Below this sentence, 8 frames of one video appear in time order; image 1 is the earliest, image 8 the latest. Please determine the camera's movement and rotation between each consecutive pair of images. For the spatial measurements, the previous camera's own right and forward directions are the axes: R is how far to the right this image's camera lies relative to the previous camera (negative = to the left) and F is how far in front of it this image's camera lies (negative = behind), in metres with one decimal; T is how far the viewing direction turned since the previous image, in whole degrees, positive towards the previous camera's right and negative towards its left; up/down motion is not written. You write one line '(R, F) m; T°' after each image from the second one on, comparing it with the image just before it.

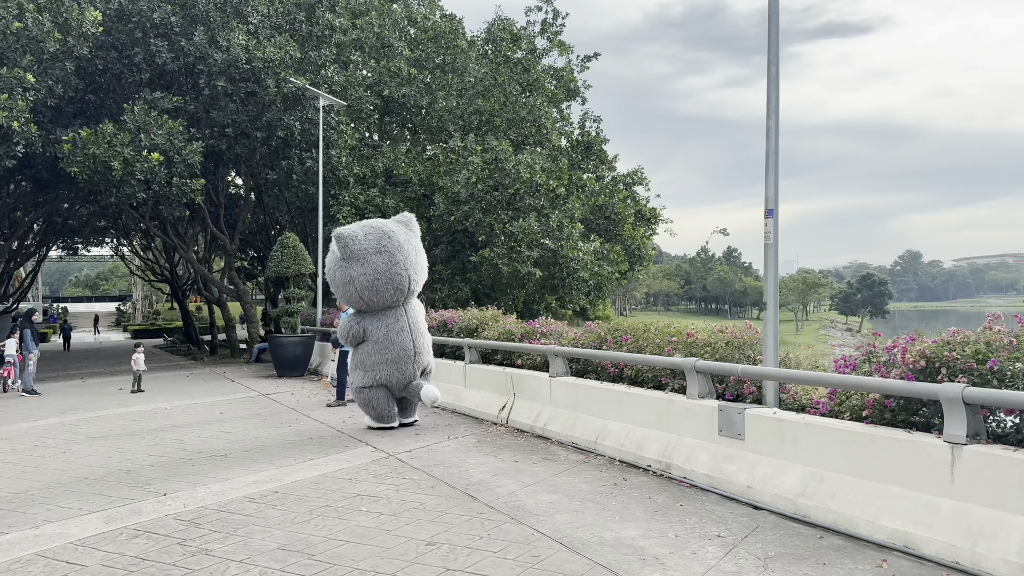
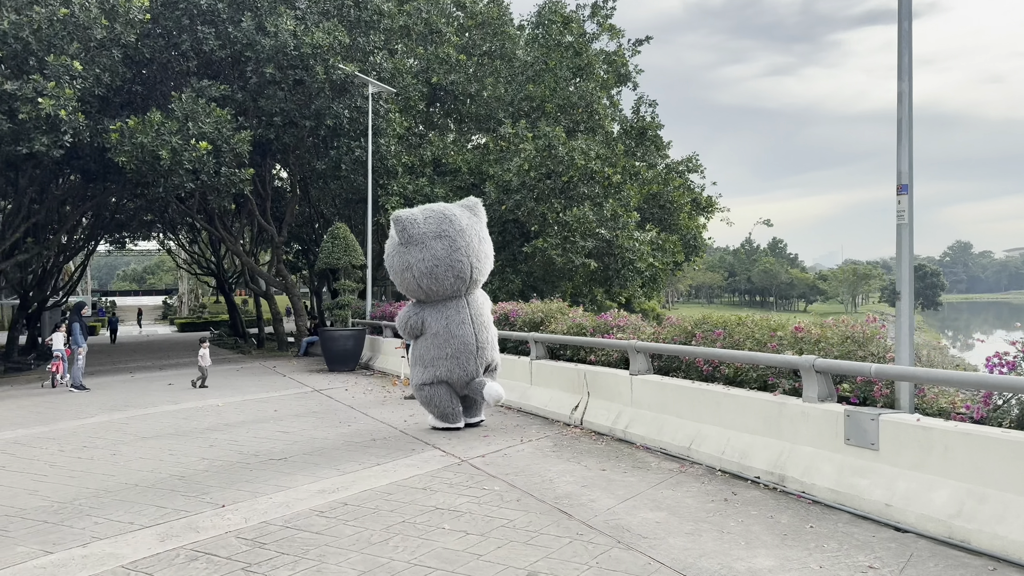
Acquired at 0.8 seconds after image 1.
(-0.3, +0.6) m; -3°
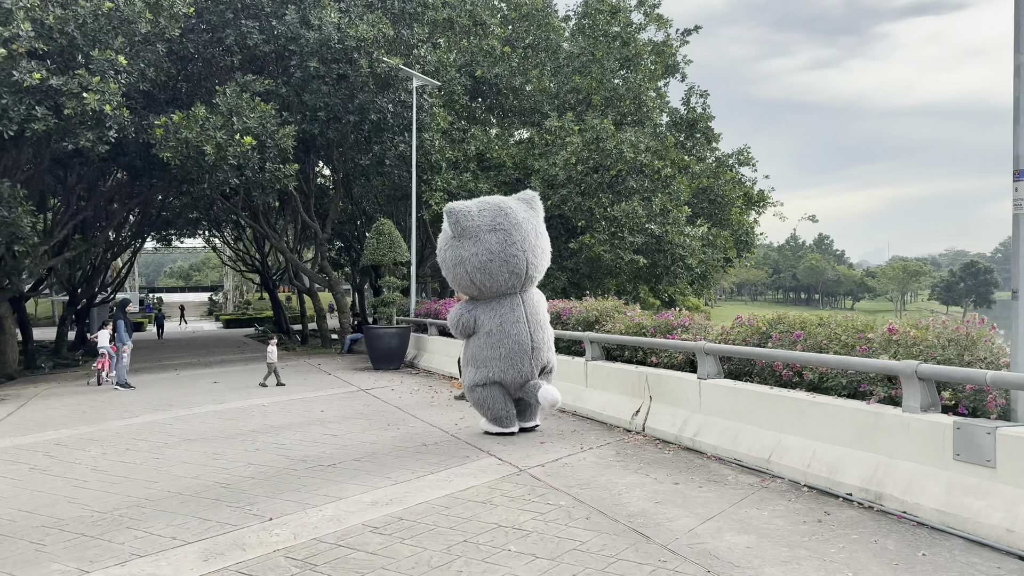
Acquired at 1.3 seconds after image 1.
(-0.2, +0.4) m; -3°
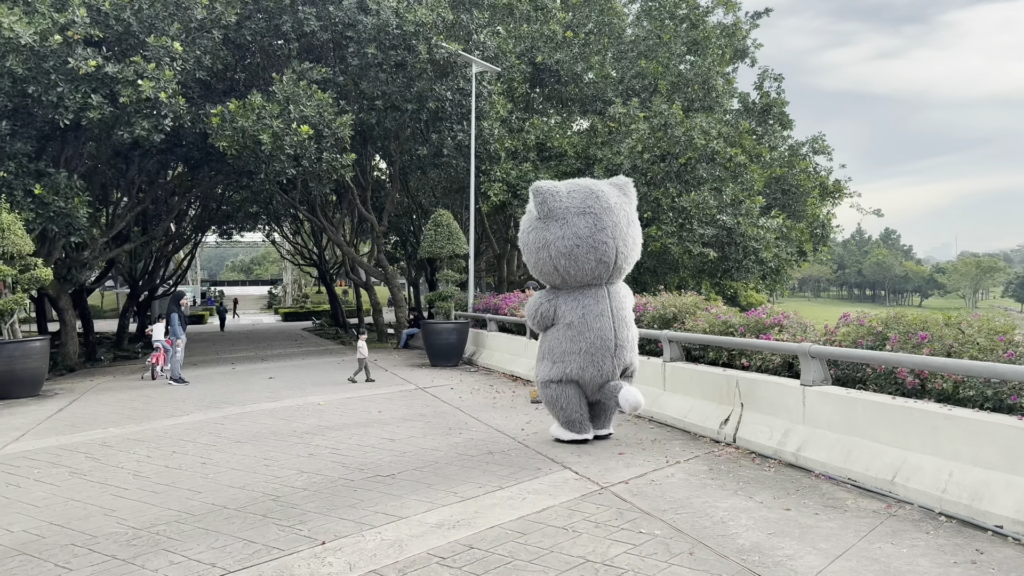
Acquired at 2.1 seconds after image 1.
(-0.2, +0.7) m; -4°
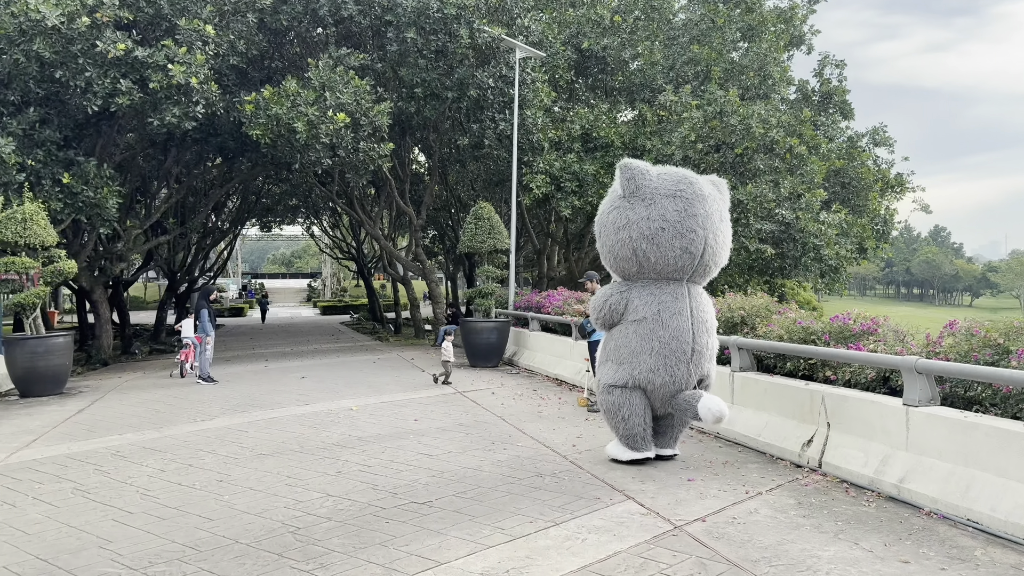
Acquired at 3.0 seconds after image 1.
(-0.1, +0.7) m; -3°
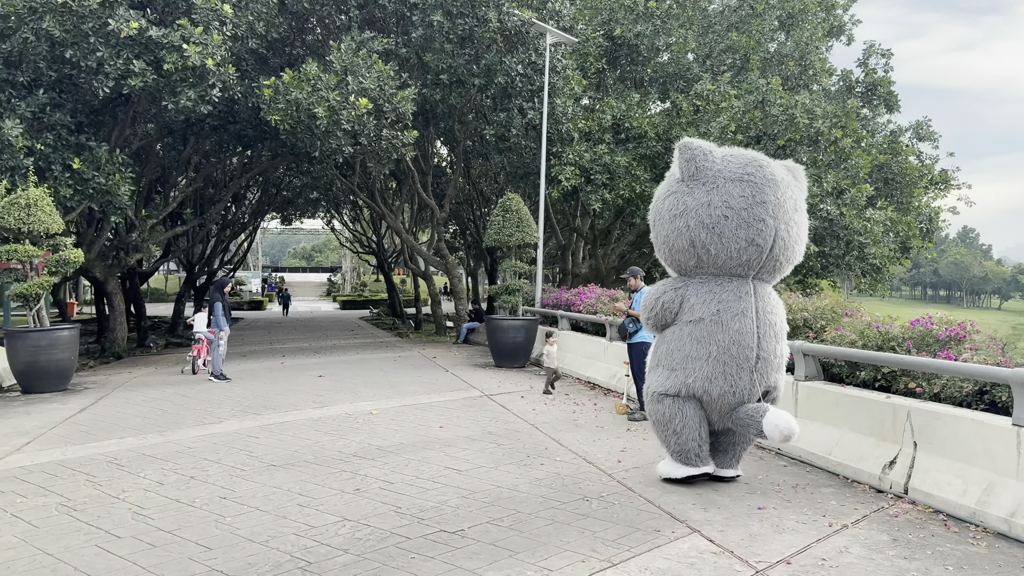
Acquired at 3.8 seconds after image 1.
(-0.1, +0.7) m; -1°
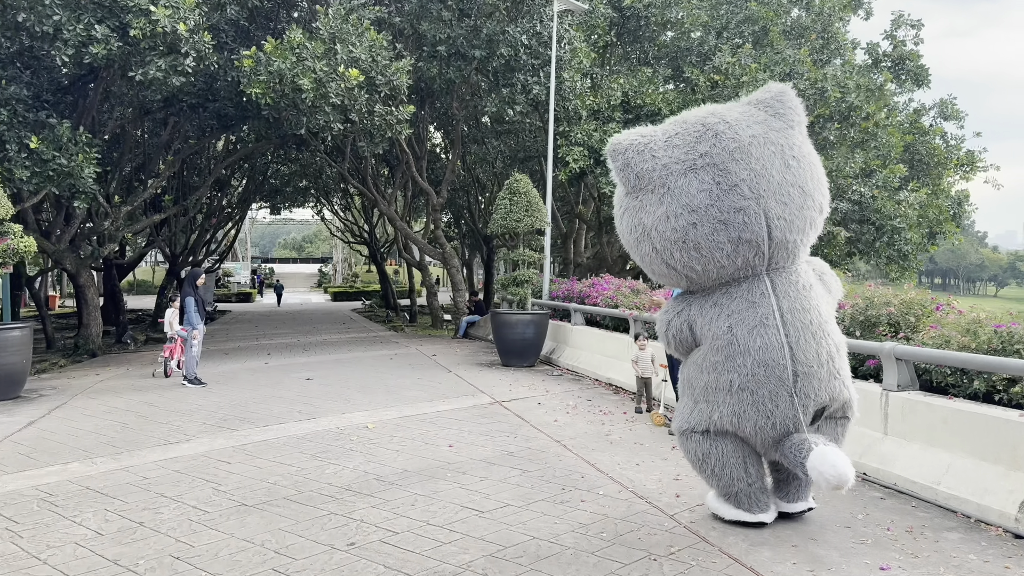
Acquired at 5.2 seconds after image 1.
(-0.2, +1.1) m; +1°
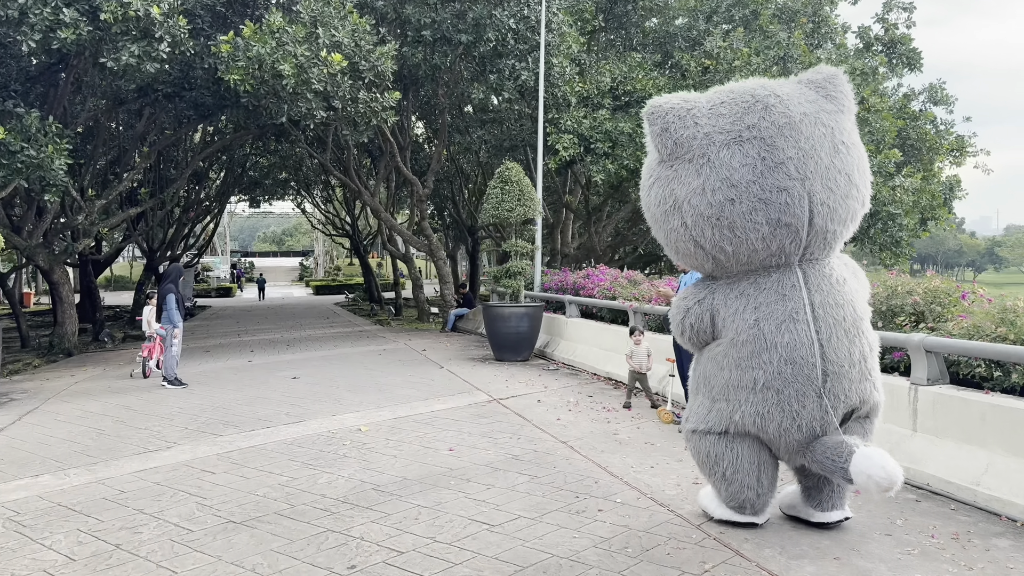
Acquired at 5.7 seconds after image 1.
(-0.1, +0.4) m; +1°
